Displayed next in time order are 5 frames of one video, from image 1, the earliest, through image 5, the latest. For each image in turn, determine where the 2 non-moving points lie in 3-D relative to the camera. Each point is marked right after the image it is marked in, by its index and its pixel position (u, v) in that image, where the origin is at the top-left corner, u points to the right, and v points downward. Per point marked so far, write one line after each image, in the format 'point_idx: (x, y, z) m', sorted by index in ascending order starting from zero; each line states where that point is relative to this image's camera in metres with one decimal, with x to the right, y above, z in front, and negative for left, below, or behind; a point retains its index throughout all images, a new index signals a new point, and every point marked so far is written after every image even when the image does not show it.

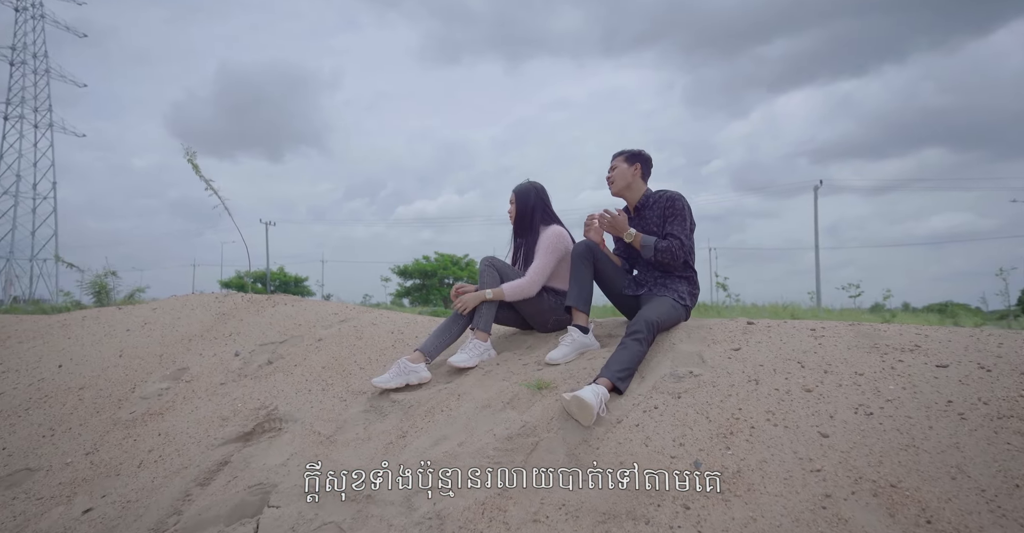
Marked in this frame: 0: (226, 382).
0: (-2.2, -0.9, +4.0) m
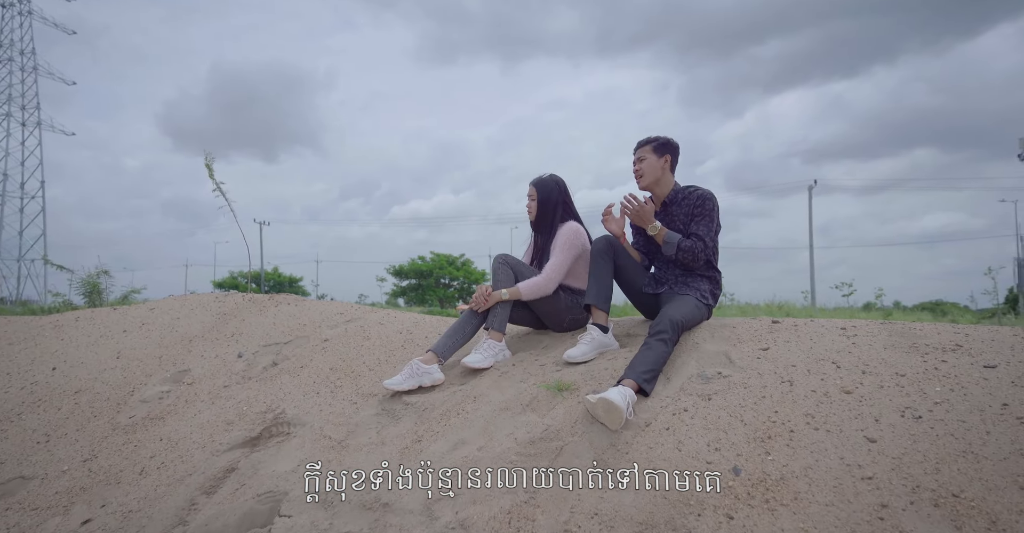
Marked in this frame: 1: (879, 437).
0: (-2.1, -0.9, +3.8) m
1: (+1.5, -0.7, +2.0) m
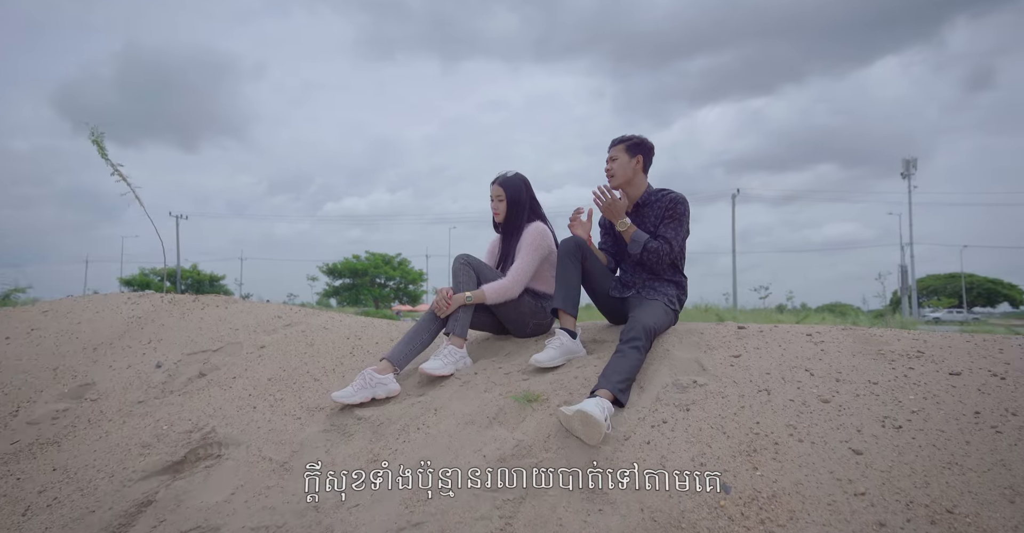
0: (-2.4, -0.9, +3.3) m
1: (+1.4, -0.7, +2.0) m
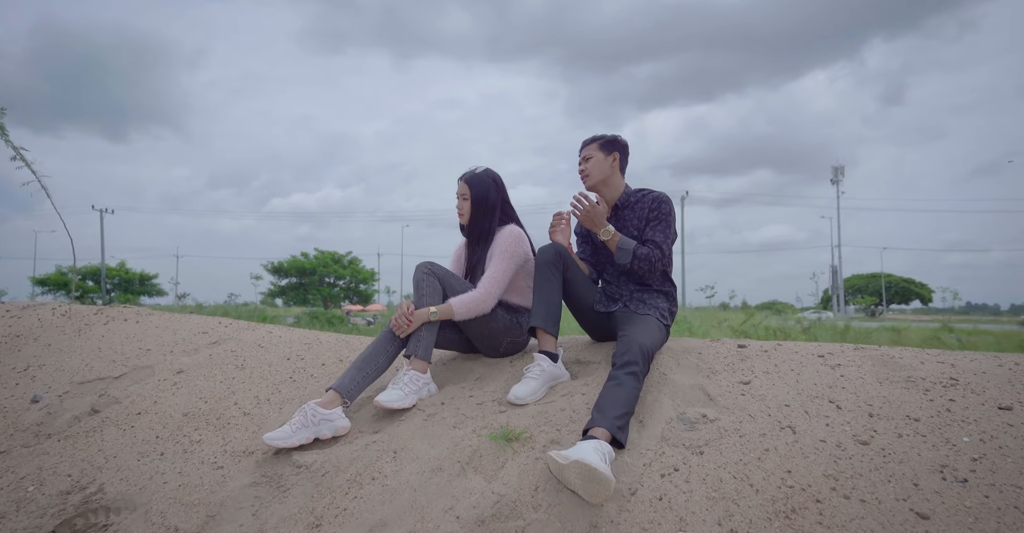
0: (-2.5, -0.9, +2.6) m
1: (+1.4, -0.8, +1.7) m
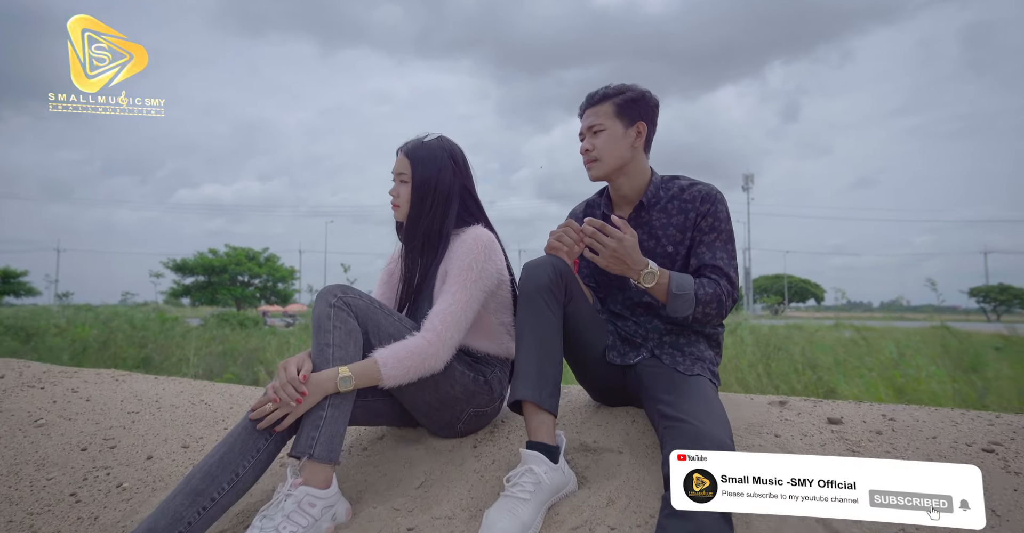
0: (-2.6, -1.0, +1.0) m
1: (+1.4, -0.9, +0.6) m
